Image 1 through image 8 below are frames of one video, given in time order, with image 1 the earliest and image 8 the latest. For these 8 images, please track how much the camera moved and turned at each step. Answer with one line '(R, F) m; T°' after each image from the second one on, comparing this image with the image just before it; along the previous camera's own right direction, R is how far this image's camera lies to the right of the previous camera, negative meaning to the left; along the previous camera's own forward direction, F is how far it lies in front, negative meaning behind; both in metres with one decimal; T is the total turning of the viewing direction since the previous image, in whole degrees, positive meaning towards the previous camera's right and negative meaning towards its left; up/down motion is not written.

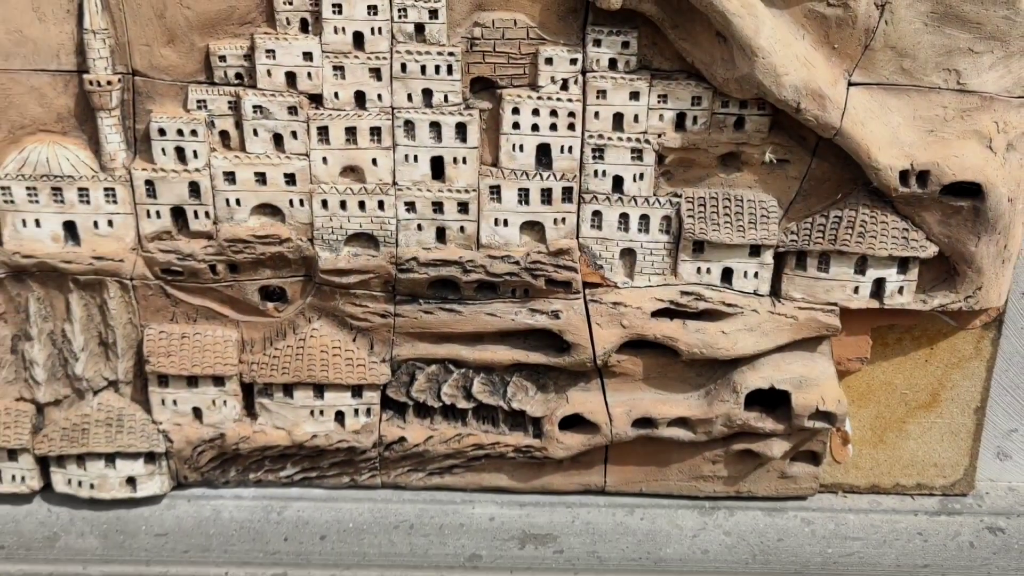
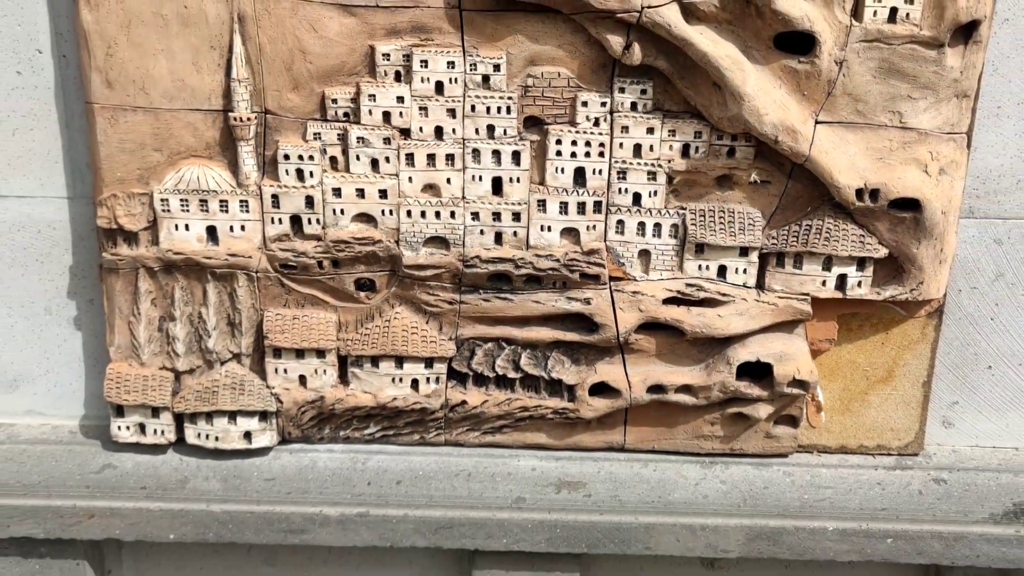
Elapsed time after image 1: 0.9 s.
(-0.1, -0.5) m; -1°
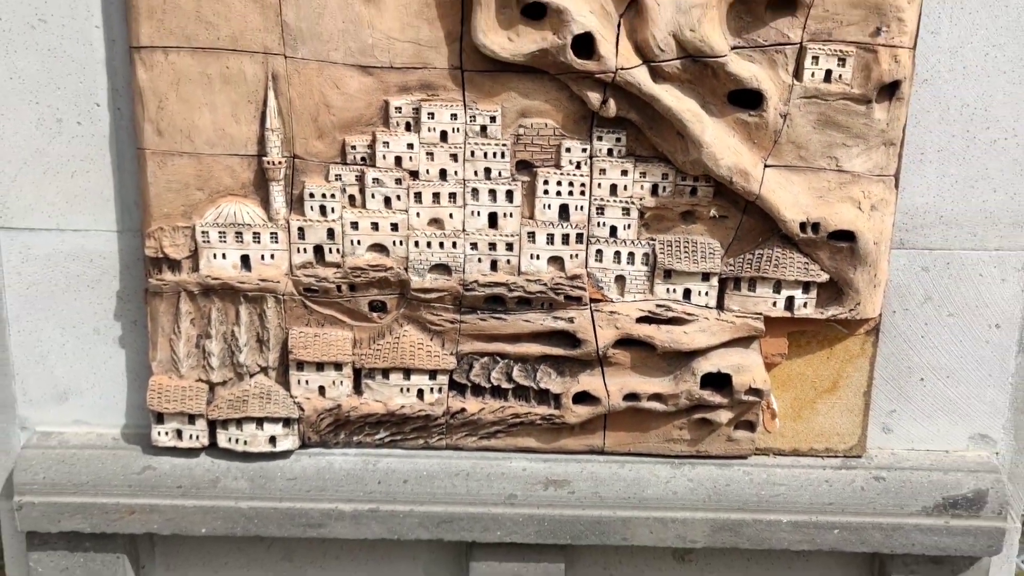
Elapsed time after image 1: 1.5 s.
(0.0, -0.3) m; +1°
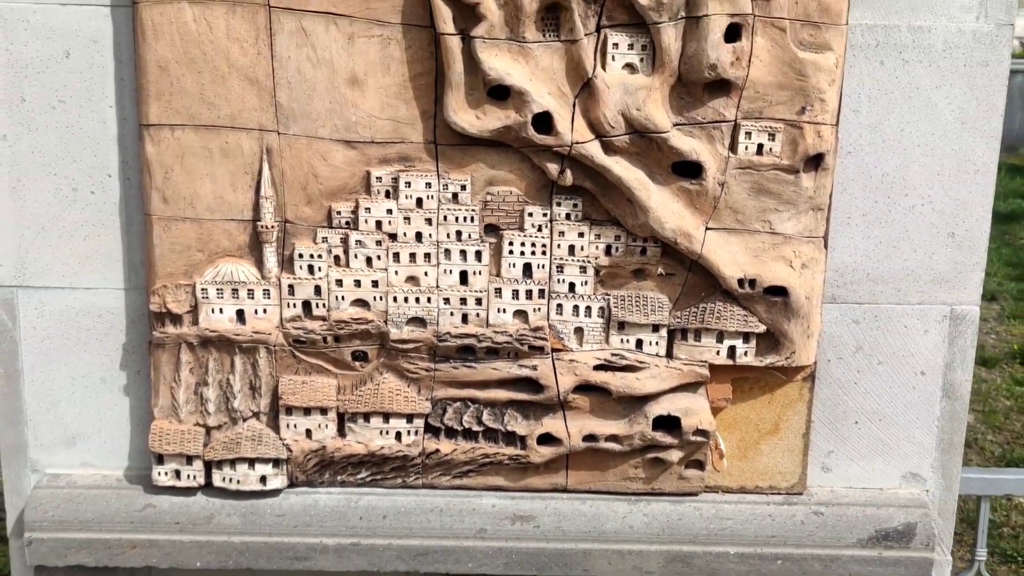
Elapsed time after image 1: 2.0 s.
(+0.1, -0.3) m; 0°
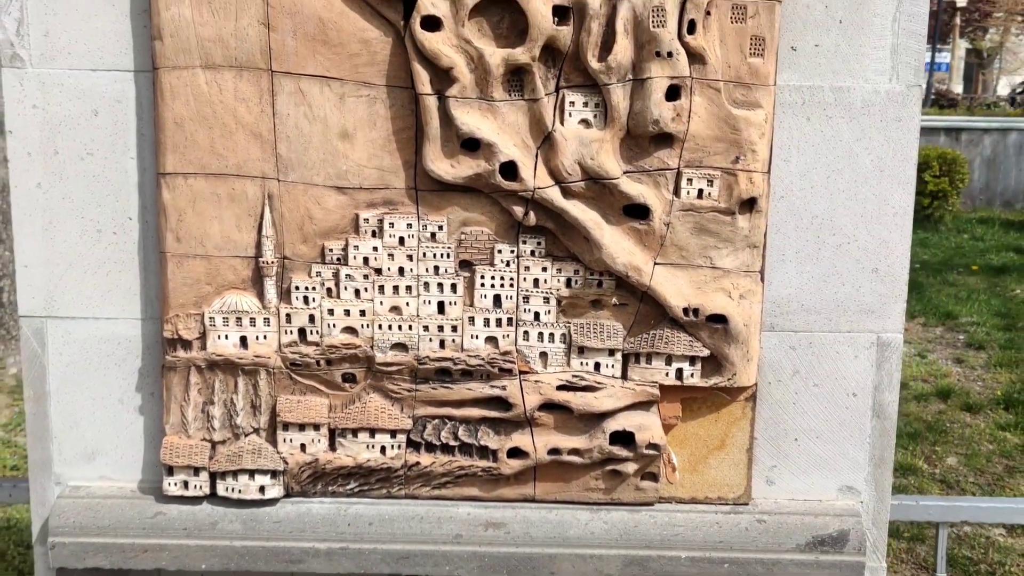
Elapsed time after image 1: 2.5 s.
(+0.1, -0.3) m; -1°
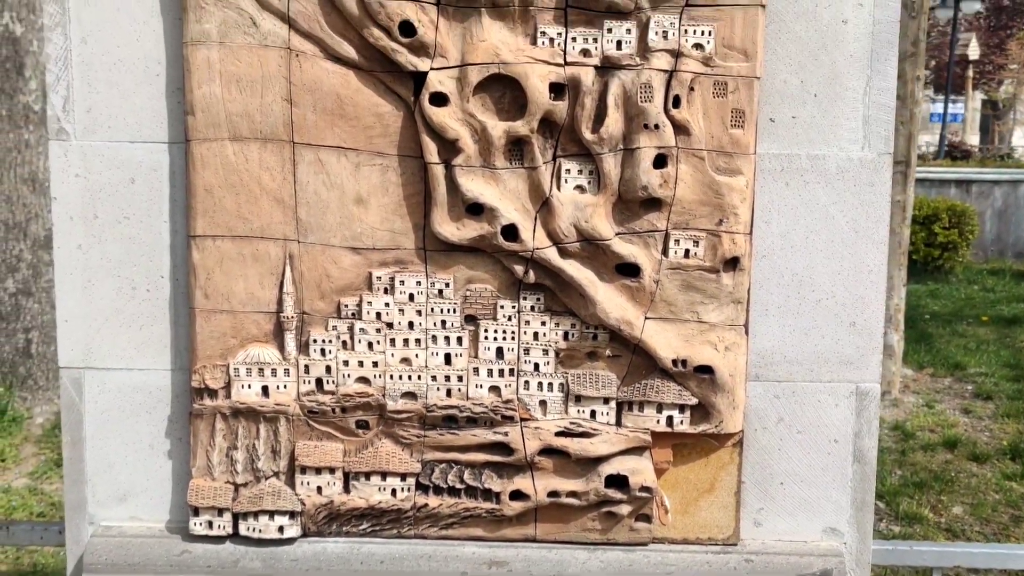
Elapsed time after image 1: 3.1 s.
(+0.1, -0.2) m; -1°
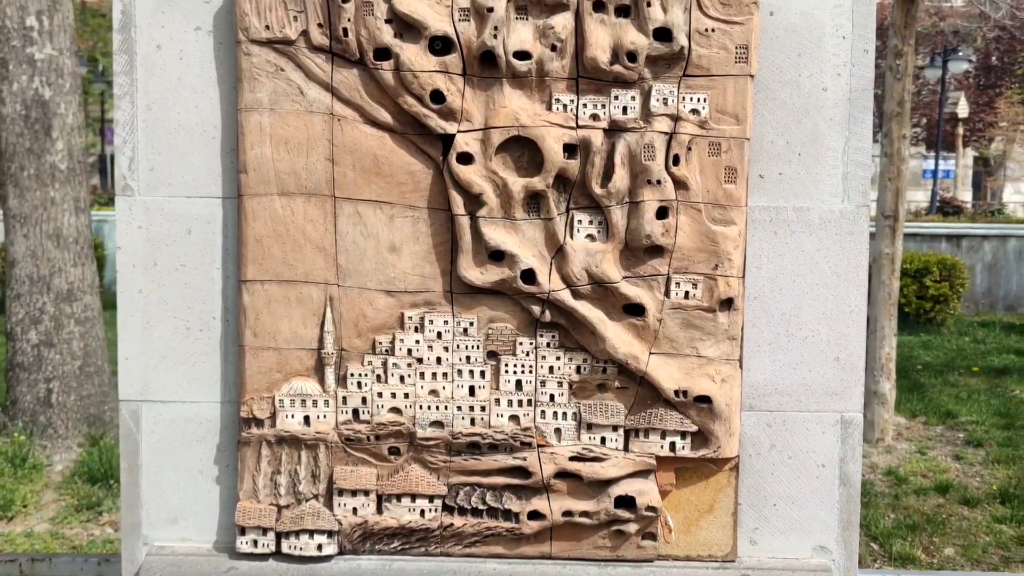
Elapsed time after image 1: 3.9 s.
(-0.1, -0.4) m; 0°
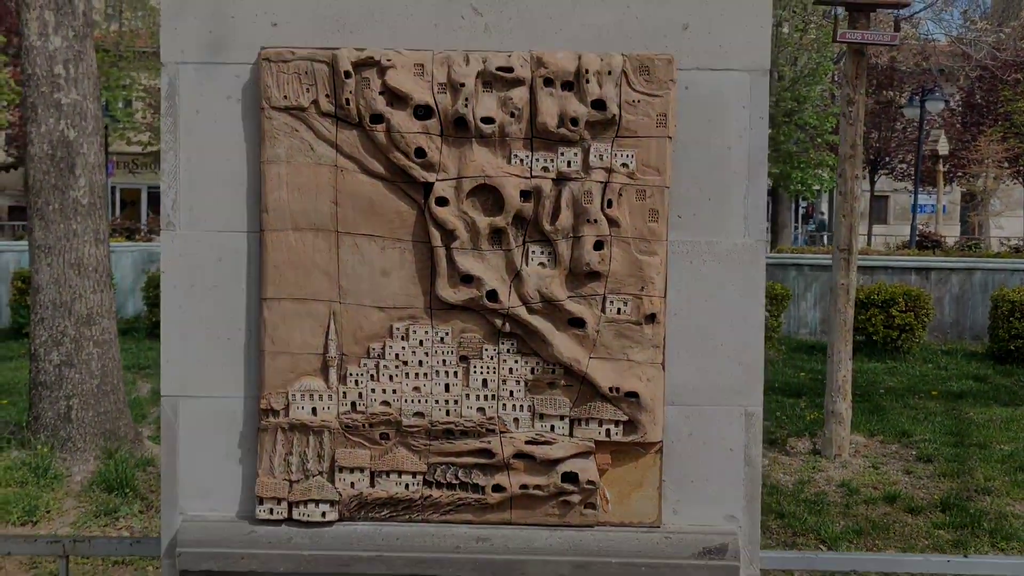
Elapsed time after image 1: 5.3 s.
(+0.1, -0.9) m; 0°
